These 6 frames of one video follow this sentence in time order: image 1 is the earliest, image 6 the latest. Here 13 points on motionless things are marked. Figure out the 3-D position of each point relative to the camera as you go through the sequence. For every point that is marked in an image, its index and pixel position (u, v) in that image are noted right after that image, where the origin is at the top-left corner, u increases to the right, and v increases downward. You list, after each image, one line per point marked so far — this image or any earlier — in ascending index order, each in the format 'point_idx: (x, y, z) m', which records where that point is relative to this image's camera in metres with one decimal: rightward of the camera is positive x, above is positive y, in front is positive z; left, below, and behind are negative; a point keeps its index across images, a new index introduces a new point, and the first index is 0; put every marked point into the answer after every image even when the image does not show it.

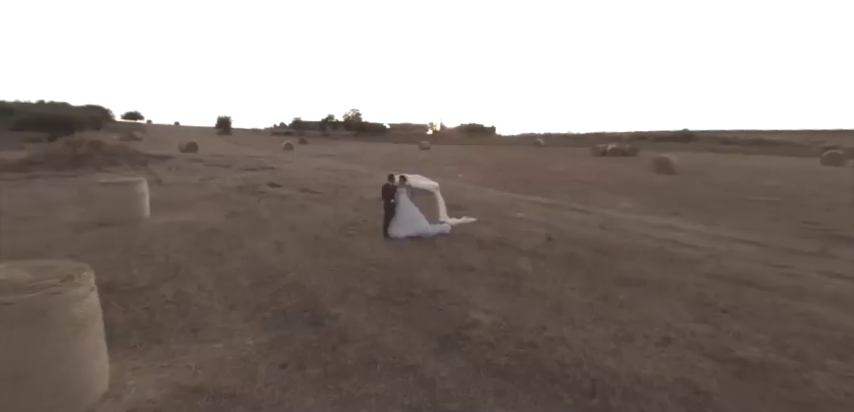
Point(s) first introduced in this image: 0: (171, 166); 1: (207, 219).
0: (-10.6, +1.7, +20.1) m
1: (-4.0, -0.2, +8.8) m
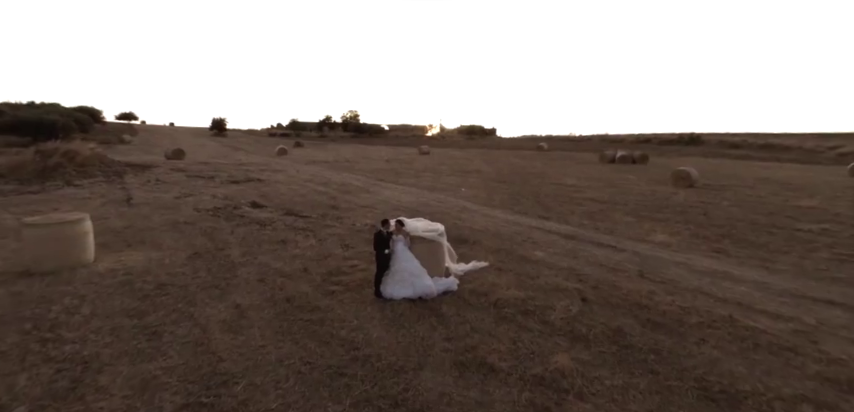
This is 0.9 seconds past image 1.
0: (-10.6, +1.1, +18.6) m
1: (-4.0, -0.8, +7.2) m
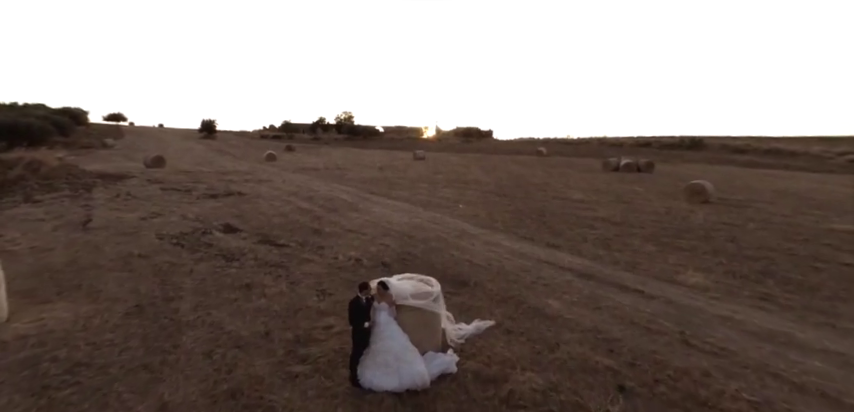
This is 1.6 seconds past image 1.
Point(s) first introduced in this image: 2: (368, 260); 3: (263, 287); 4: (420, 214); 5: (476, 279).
0: (-10.8, +0.6, +17.1) m
1: (-4.1, -1.4, +5.8) m
2: (-1.1, -1.0, +8.9) m
3: (-2.5, -1.2, +7.2) m
4: (-0.2, -0.2, +14.1) m
5: (+0.8, -1.2, +7.8) m
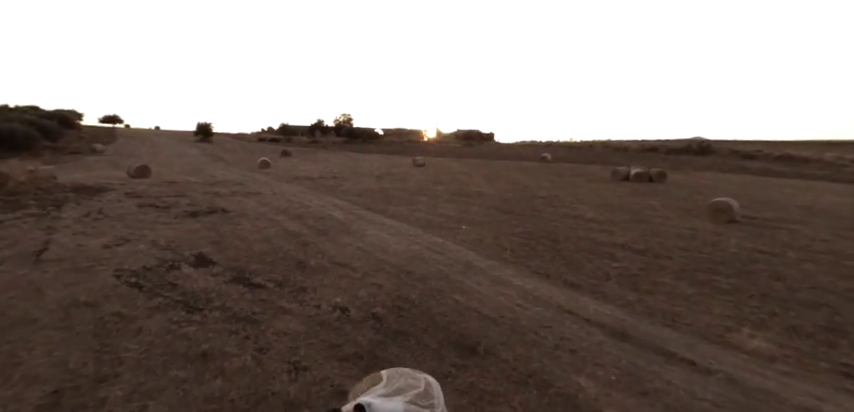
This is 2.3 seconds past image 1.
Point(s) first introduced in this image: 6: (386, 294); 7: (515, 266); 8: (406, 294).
0: (-10.8, -0.1, +15.7) m
1: (-4.1, -2.0, +4.4) m
2: (-1.1, -1.6, +7.5) m
3: (-2.5, -1.8, +5.8) m
4: (-0.2, -0.8, +12.7) m
5: (+0.8, -1.8, +6.4) m
6: (-0.7, -1.5, +8.2) m
7: (+1.8, -1.3, +10.0) m
8: (-0.4, -1.5, +8.3) m
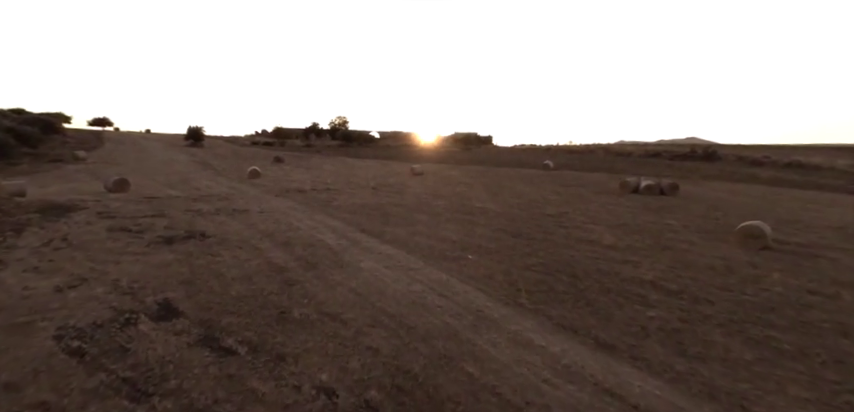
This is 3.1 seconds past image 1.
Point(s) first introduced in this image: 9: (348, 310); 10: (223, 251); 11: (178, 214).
0: (-10.8, -0.8, +14.1) m
1: (-4.0, -2.7, +2.9) m
2: (-1.0, -2.3, +6.0) m
3: (-2.4, -2.5, +4.3) m
4: (-0.2, -1.5, +11.2) m
5: (+0.9, -2.5, +5.0) m
6: (-0.6, -2.2, +6.7) m
7: (+1.9, -2.0, +8.6) m
8: (-0.3, -2.2, +6.8) m
9: (-1.4, -1.9, +8.7) m
10: (-5.3, -1.2, +12.7) m
11: (-9.1, -0.3, +17.6) m
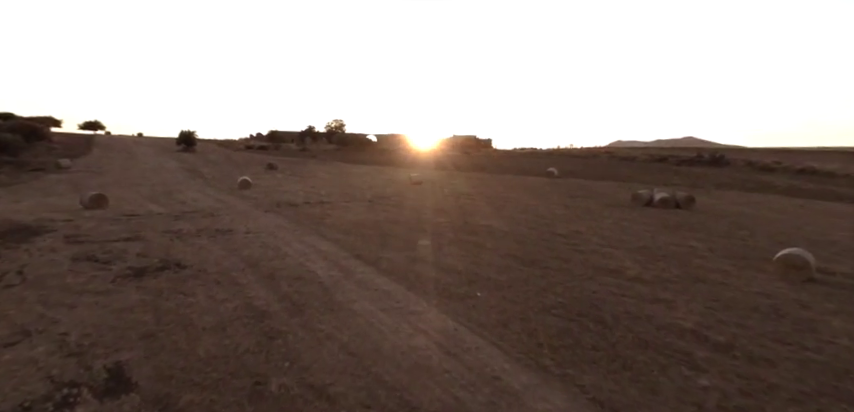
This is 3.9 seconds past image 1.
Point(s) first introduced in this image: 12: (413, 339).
0: (-10.7, -1.5, +12.6) m
1: (-3.8, -3.4, +1.4) m
2: (-0.9, -3.0, +4.4) m
3: (-2.2, -3.2, +2.8) m
4: (-0.1, -2.2, +9.7) m
5: (+1.0, -3.2, +3.4) m
6: (-0.5, -2.9, +5.2) m
7: (+2.0, -2.7, +7.0) m
8: (-0.2, -2.9, +5.2) m
9: (-1.3, -2.6, +7.2) m
10: (-5.3, -1.9, +11.1) m
11: (-9.0, -1.0, +16.0) m
12: (-0.2, -2.4, +8.7) m
